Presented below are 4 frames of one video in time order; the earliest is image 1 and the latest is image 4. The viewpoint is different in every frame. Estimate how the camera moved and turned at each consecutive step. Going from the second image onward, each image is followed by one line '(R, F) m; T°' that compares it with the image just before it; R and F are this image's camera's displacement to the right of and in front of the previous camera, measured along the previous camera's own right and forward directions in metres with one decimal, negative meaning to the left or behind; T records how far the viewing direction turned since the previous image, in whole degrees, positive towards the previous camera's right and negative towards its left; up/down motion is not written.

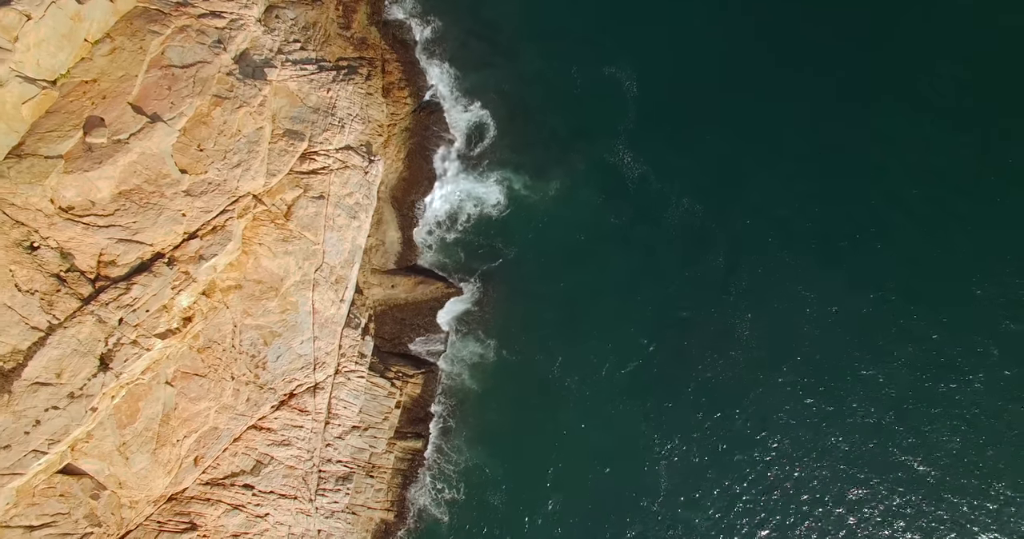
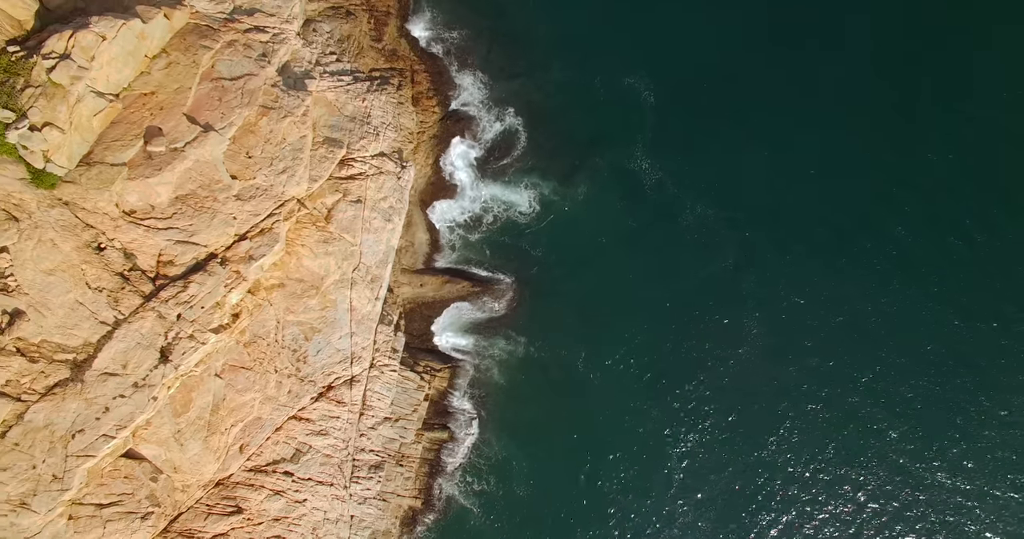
(-1.5, -2.4) m; 0°
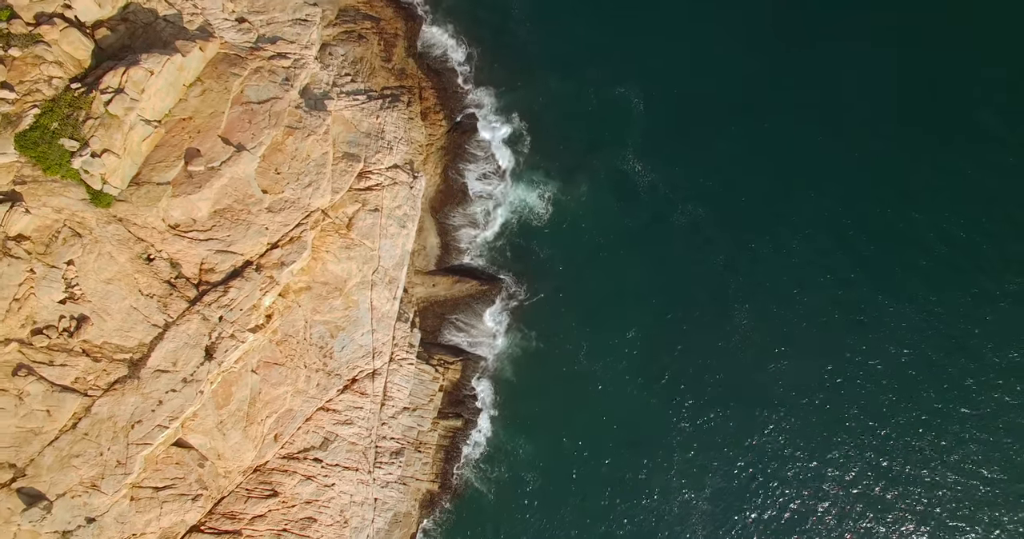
(-0.3, -3.8) m; 0°
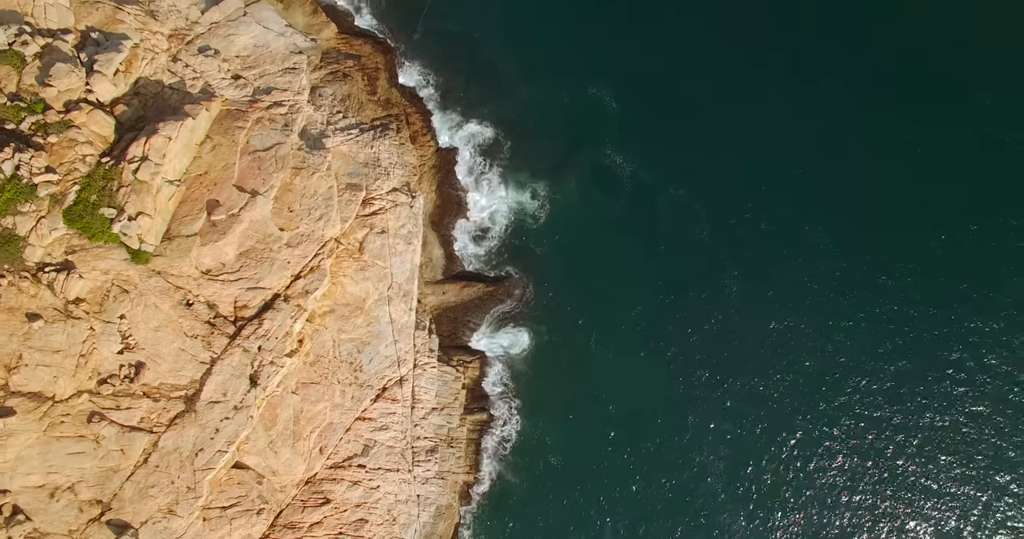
(+0.1, -3.9) m; 0°
